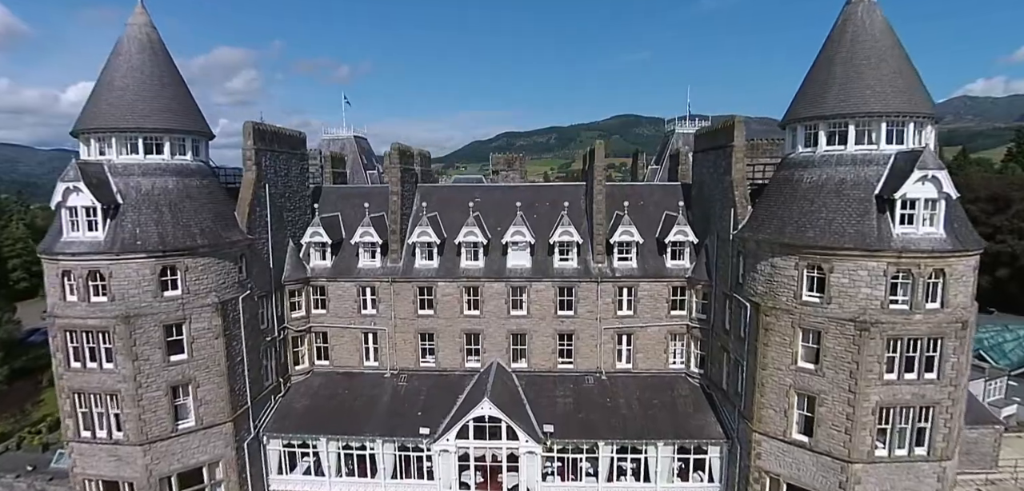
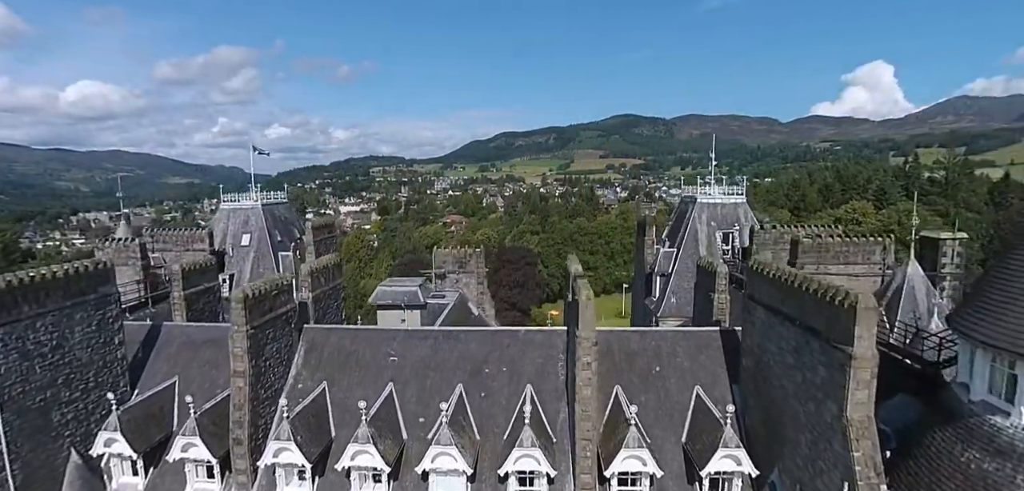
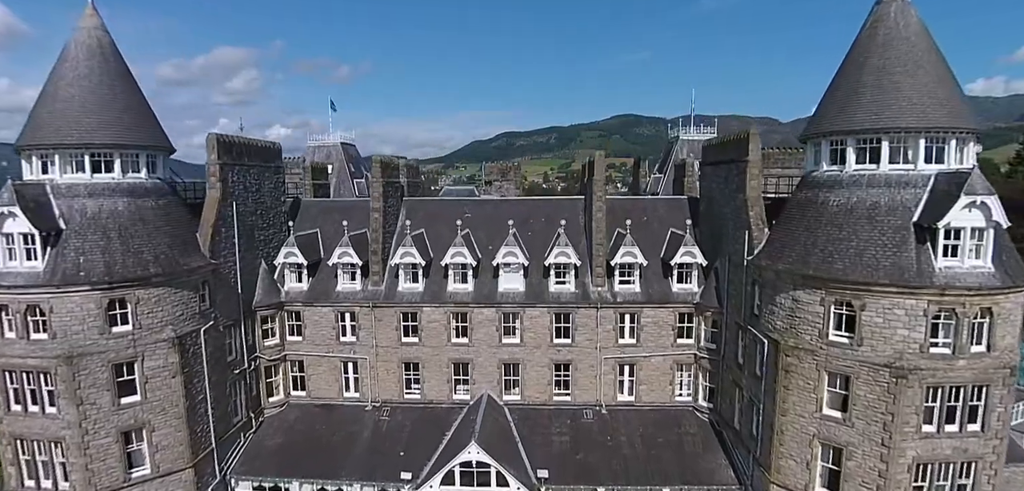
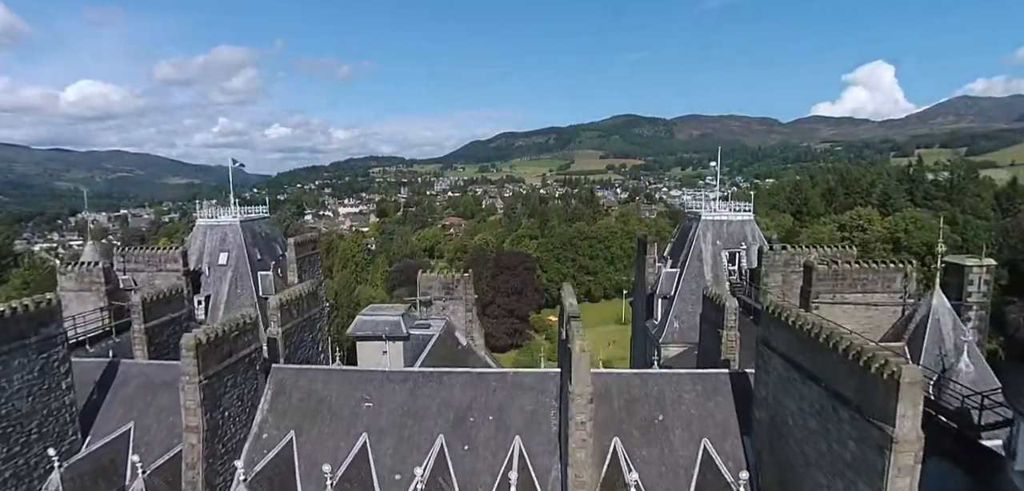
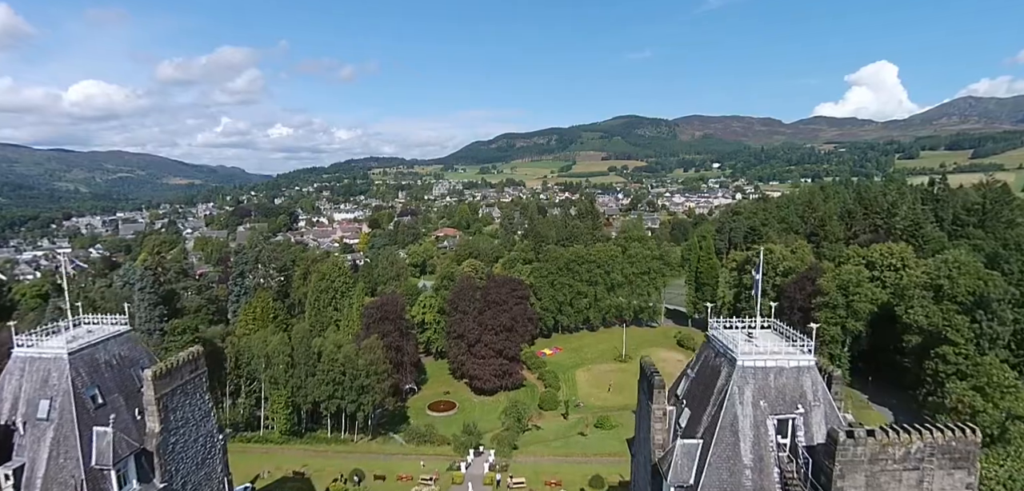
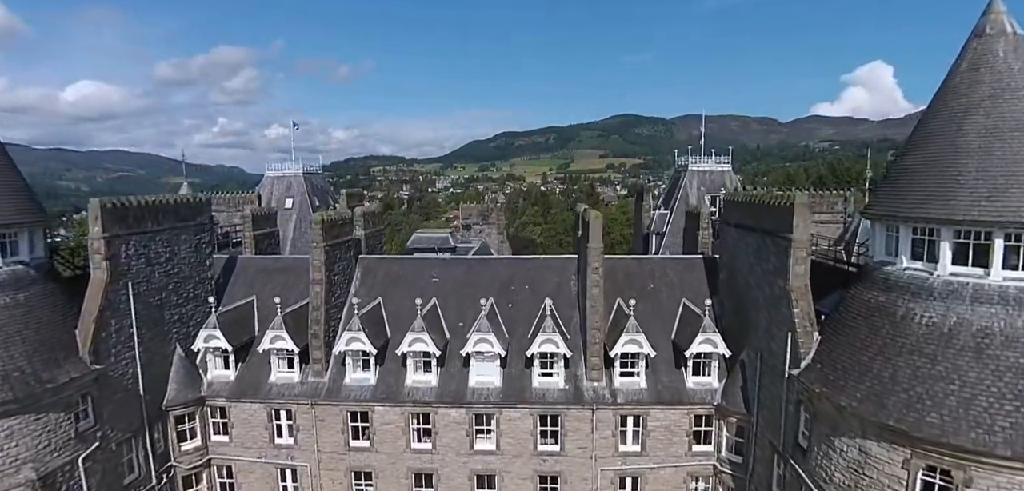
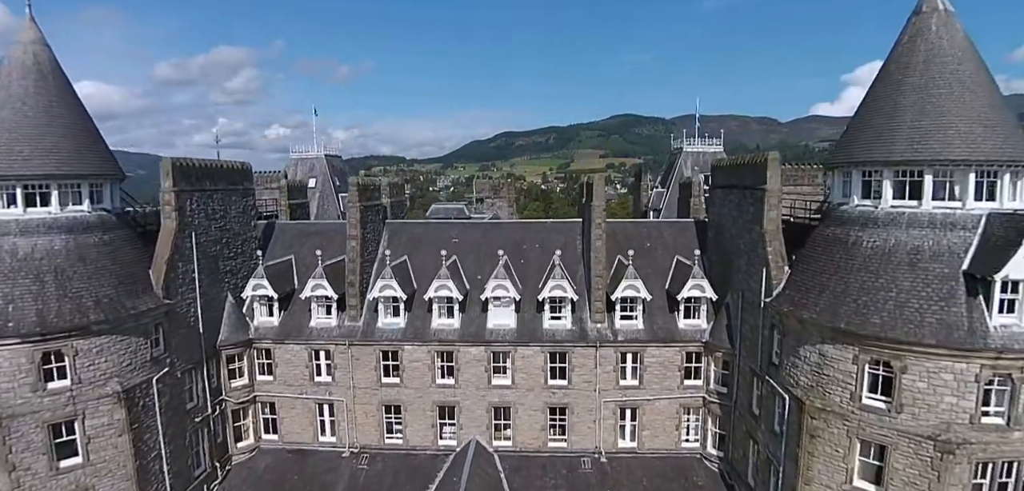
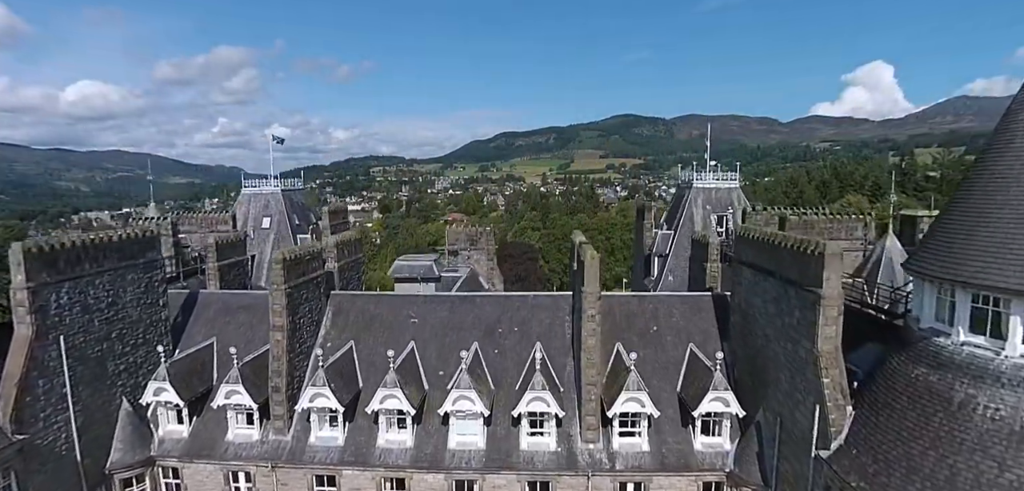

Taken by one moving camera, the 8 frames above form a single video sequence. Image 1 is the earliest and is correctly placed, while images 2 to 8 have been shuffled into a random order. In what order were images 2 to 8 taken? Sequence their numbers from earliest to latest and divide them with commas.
3, 7, 6, 8, 2, 4, 5
